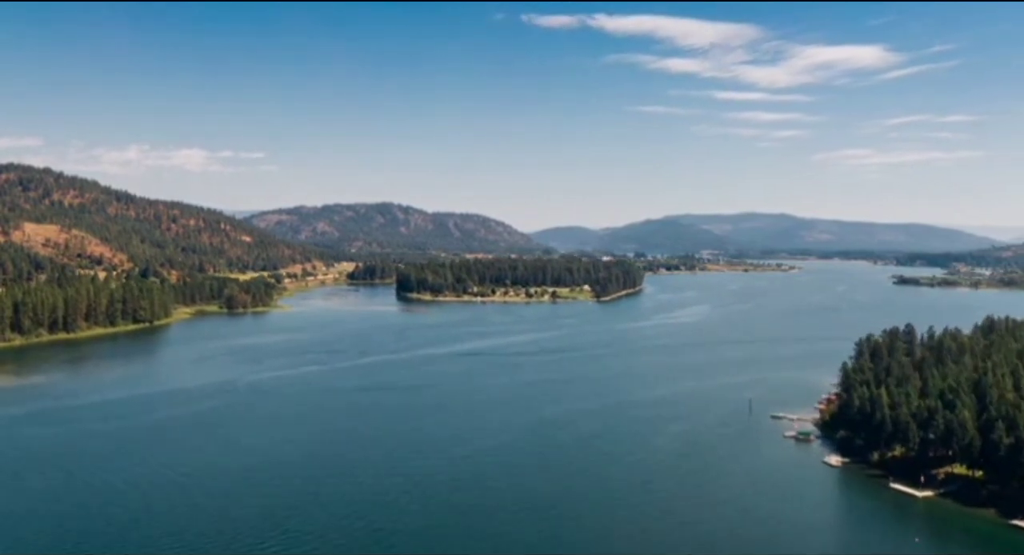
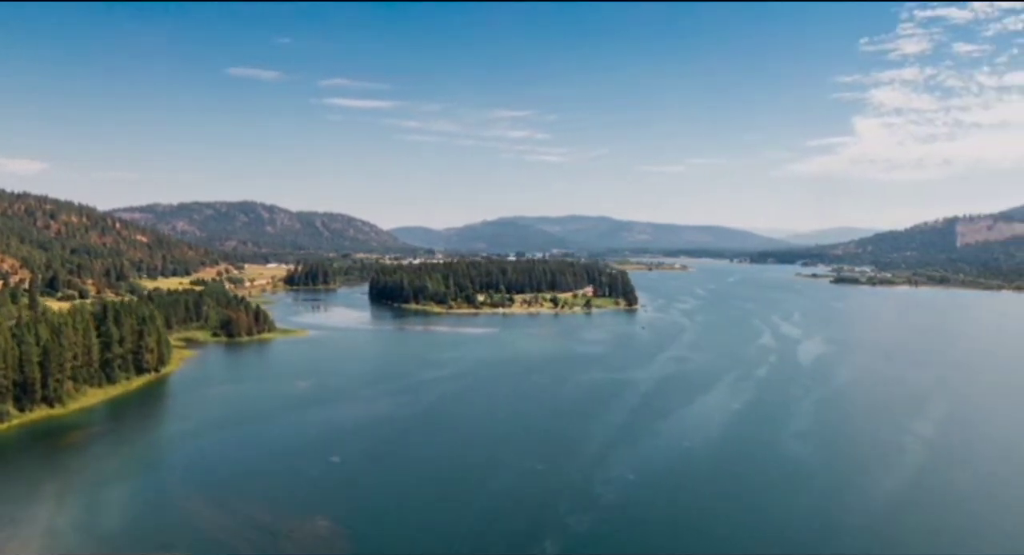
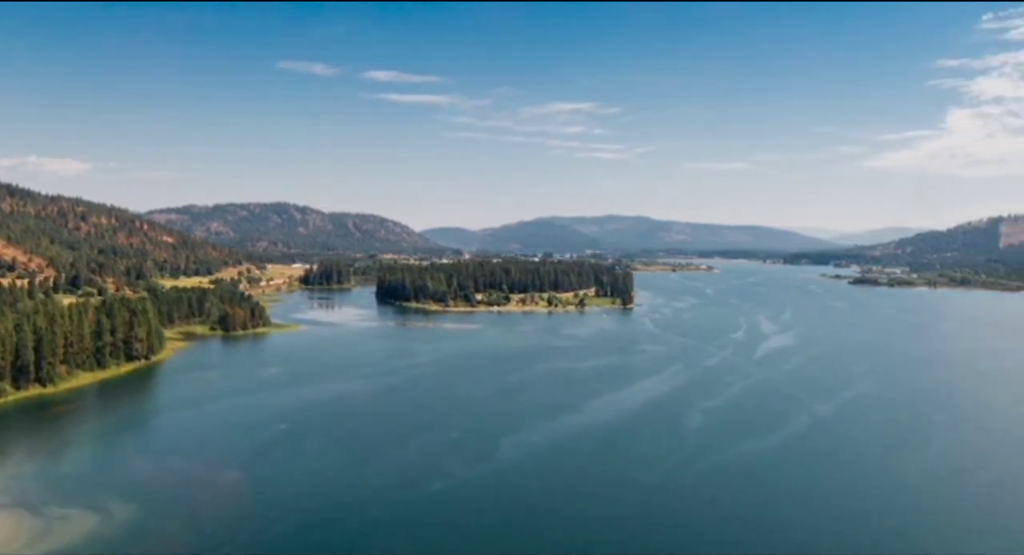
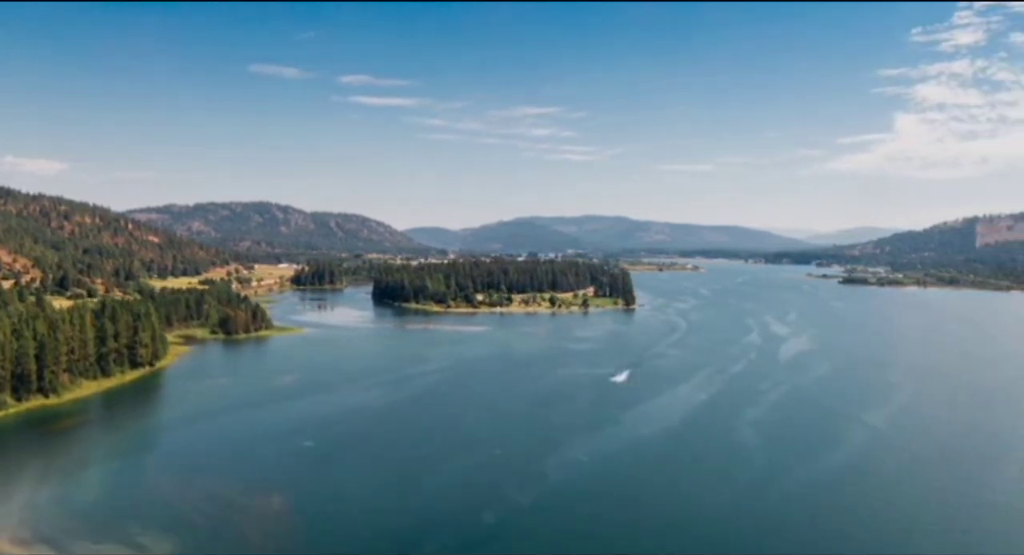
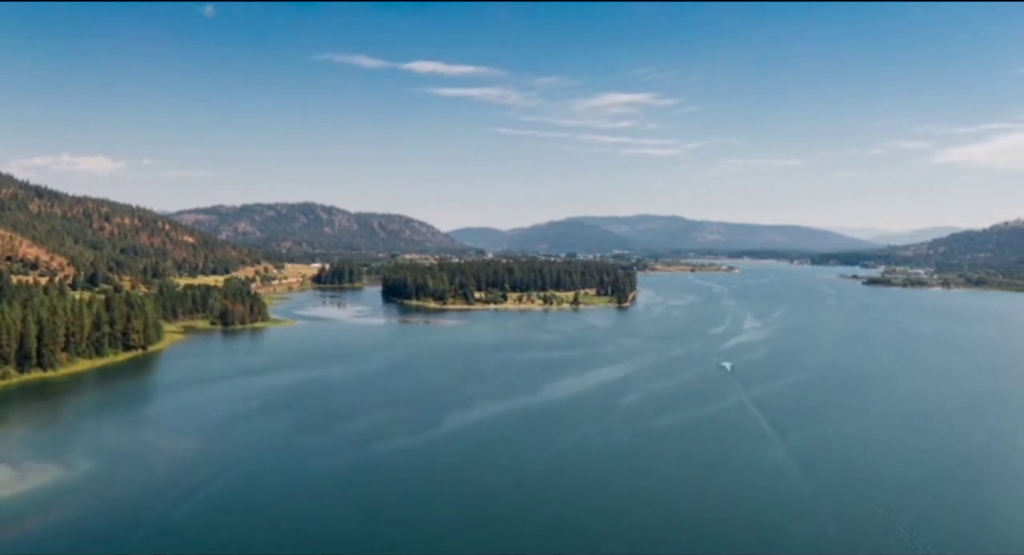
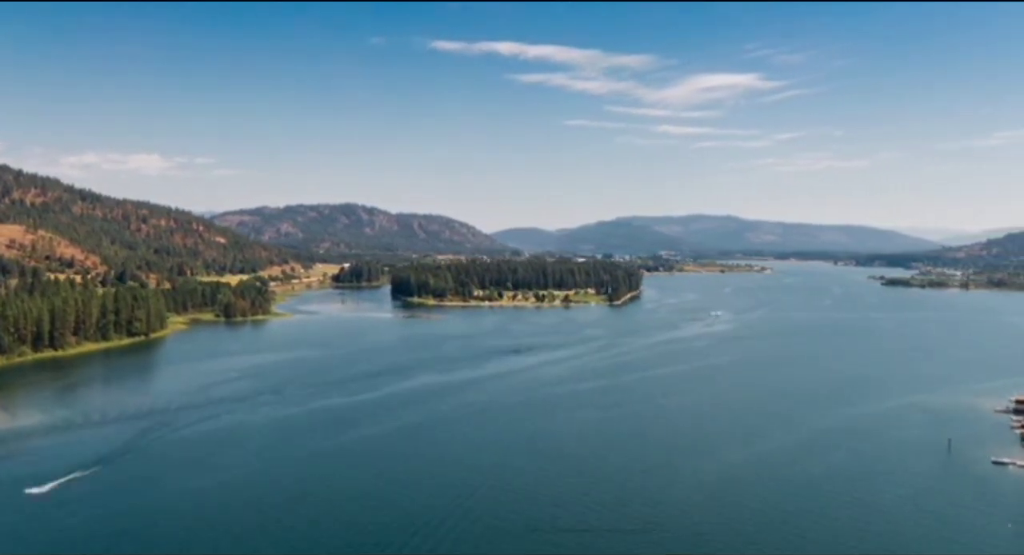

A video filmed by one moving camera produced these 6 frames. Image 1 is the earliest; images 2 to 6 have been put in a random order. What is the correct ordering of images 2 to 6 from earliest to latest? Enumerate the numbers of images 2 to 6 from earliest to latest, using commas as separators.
6, 5, 3, 4, 2
